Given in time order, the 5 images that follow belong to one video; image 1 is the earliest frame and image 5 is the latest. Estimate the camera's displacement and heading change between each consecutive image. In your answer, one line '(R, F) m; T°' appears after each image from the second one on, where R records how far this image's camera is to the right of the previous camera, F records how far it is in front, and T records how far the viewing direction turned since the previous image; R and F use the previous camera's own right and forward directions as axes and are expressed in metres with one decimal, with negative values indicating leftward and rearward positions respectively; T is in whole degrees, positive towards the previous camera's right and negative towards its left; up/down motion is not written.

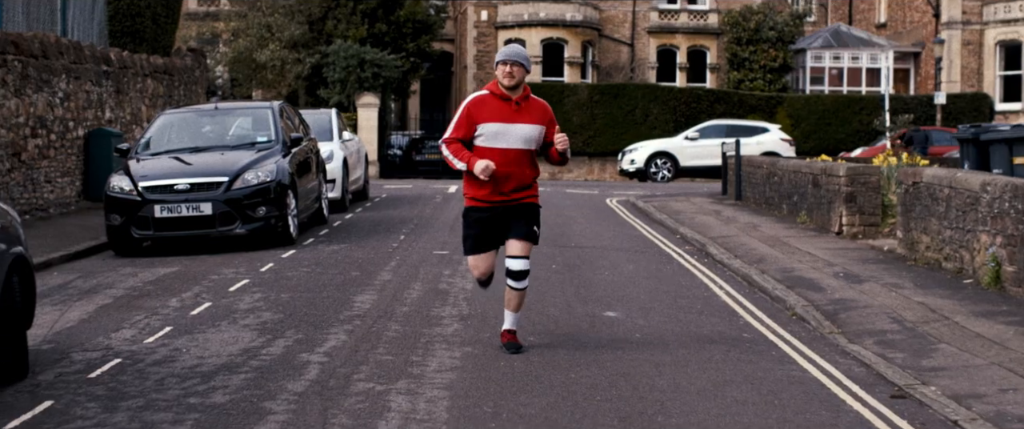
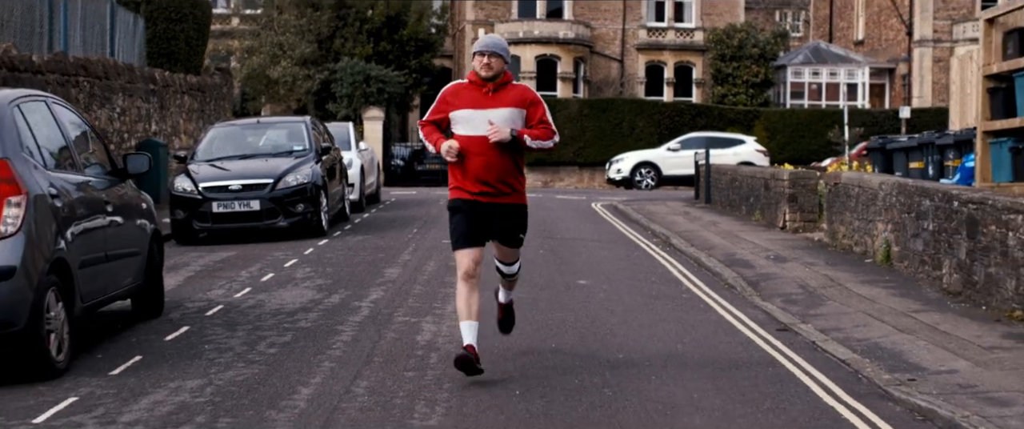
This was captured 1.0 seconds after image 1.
(0.0, -2.7) m; 0°
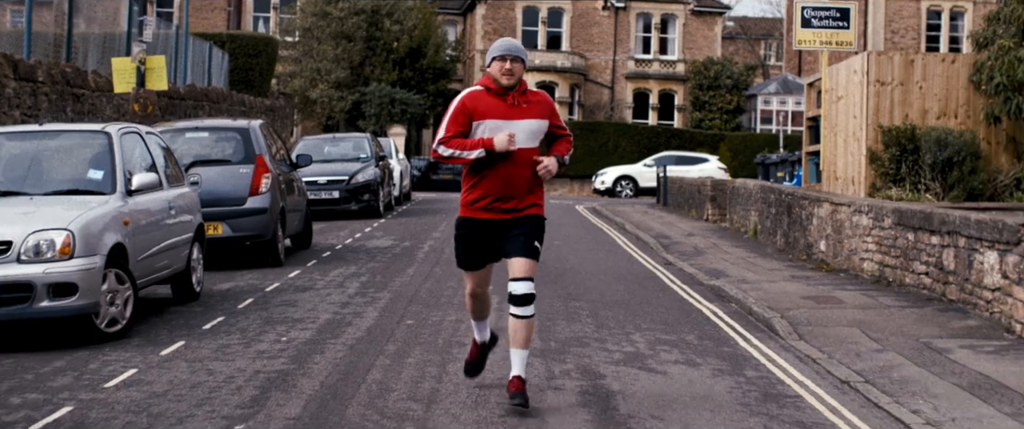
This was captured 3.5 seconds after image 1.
(0.0, -6.8) m; 0°
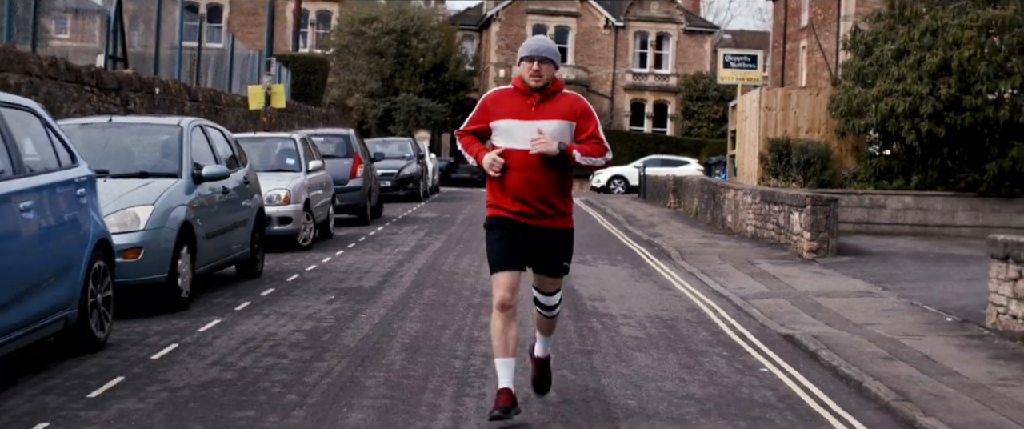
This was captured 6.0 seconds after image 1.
(0.0, -7.3) m; 0°
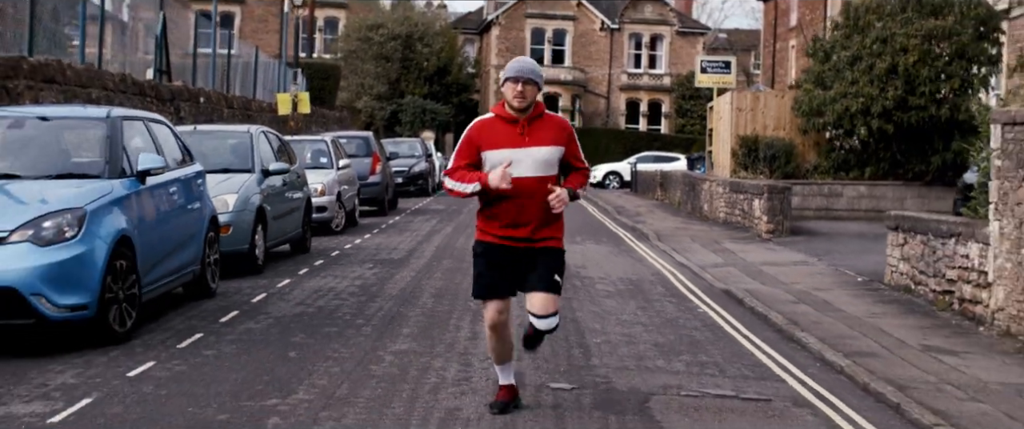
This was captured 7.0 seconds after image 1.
(0.0, -2.8) m; 0°
